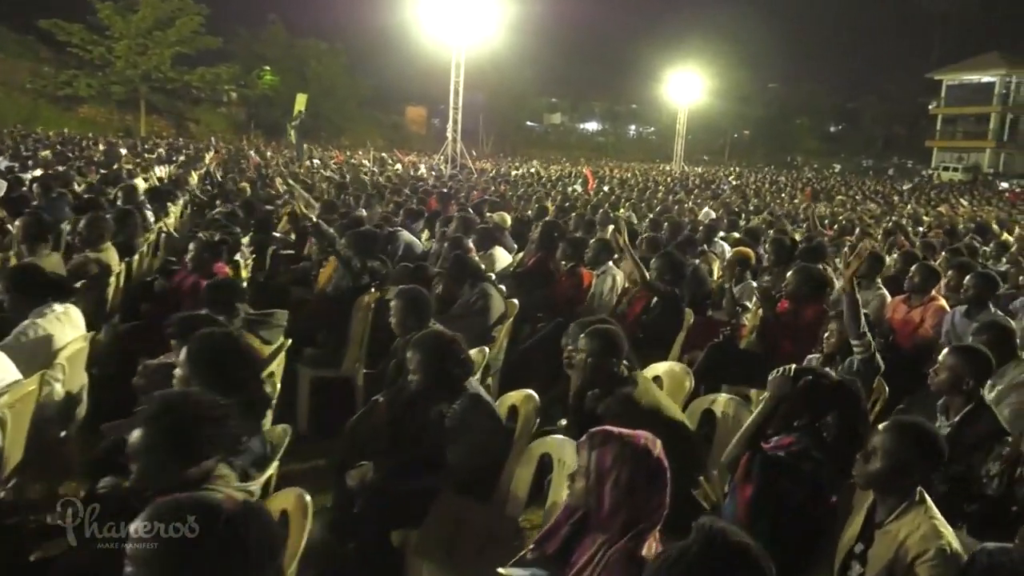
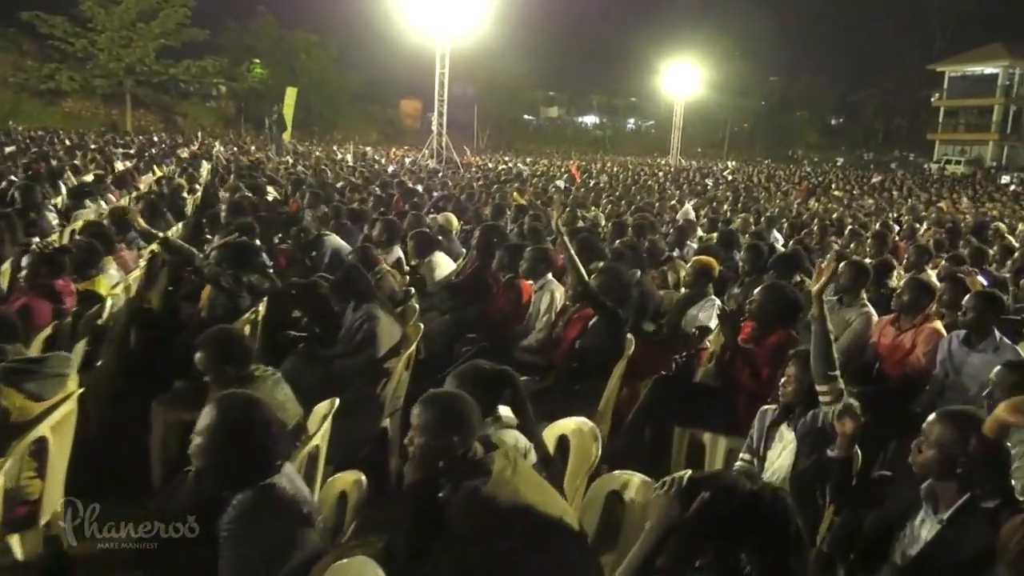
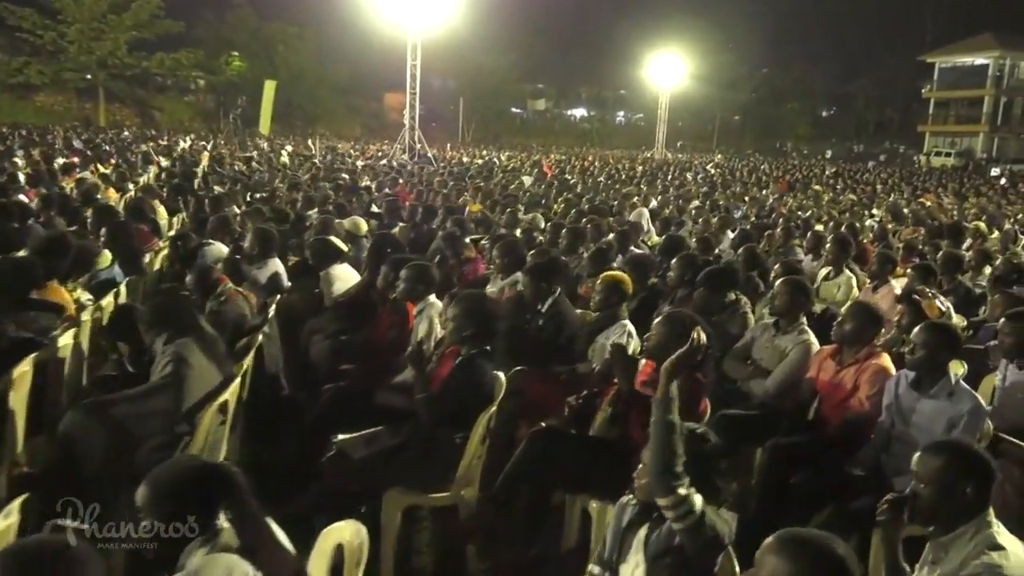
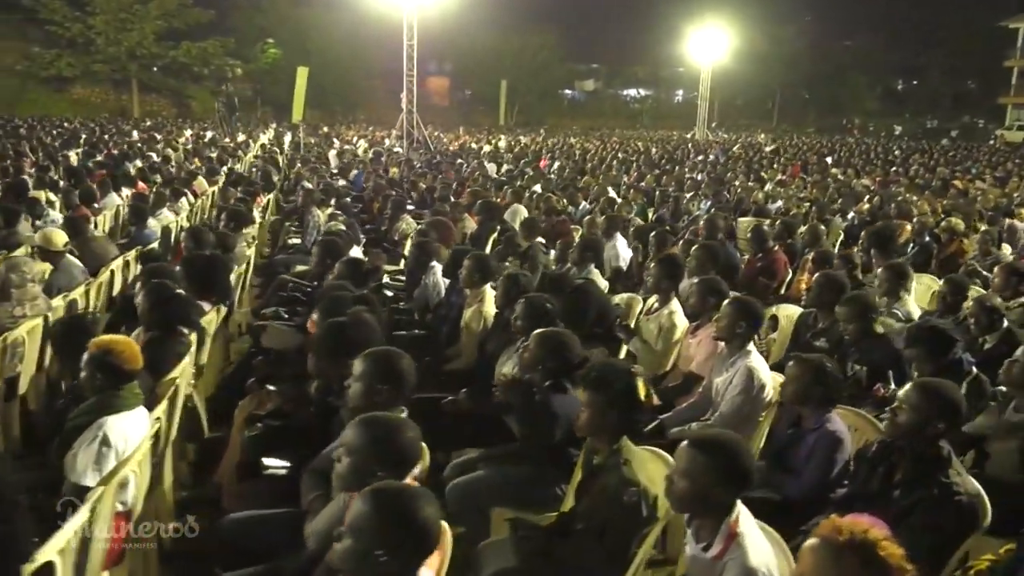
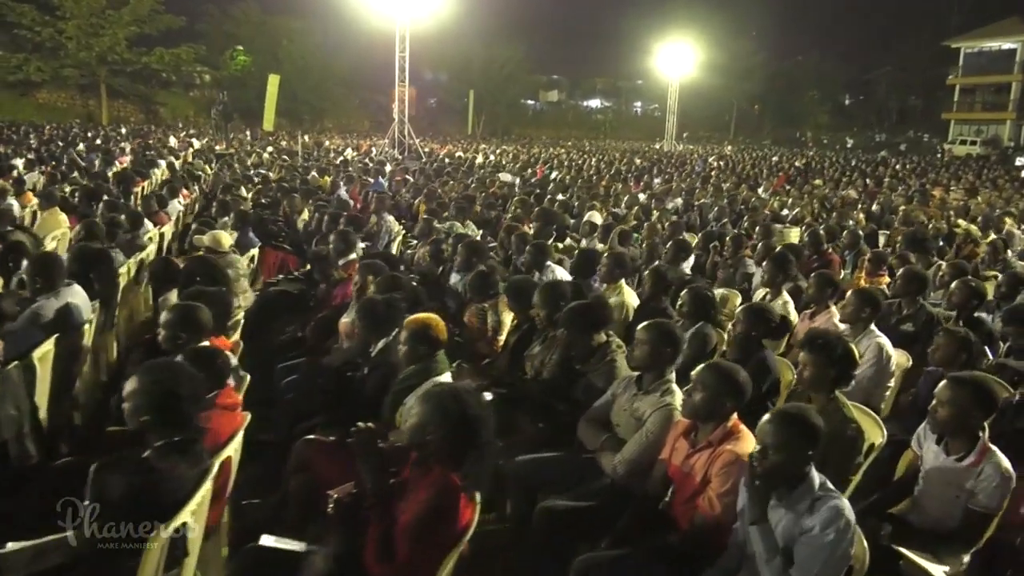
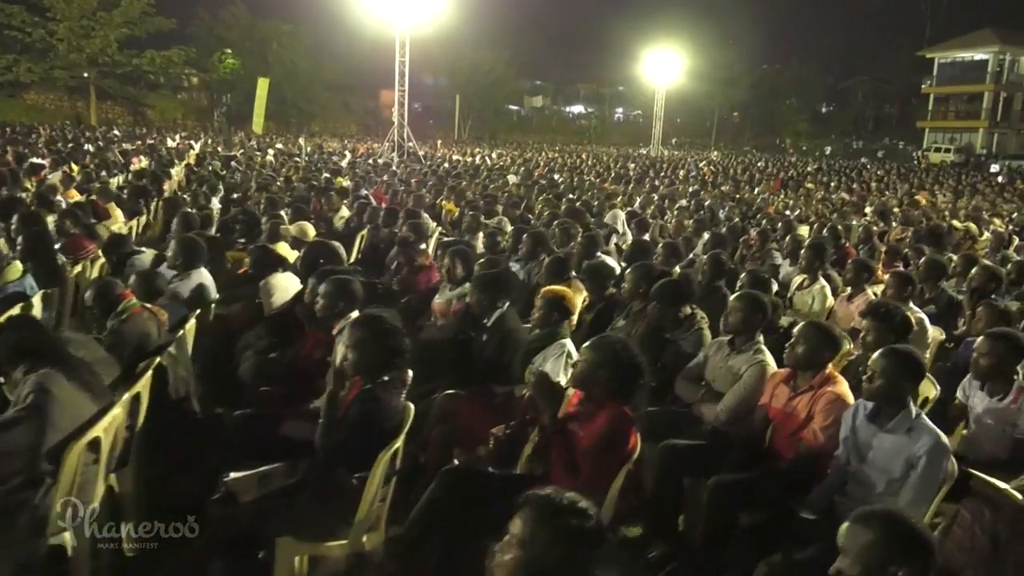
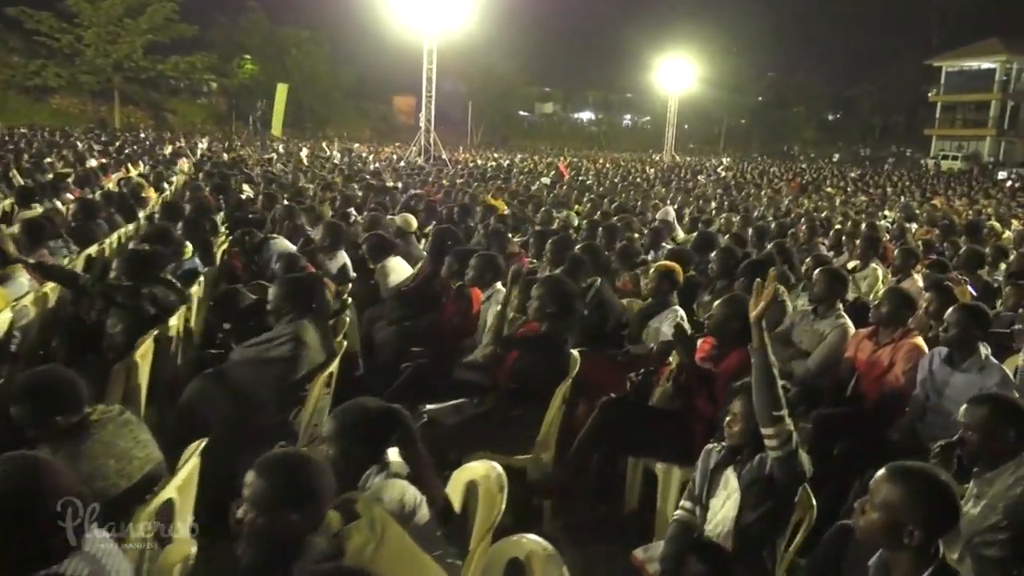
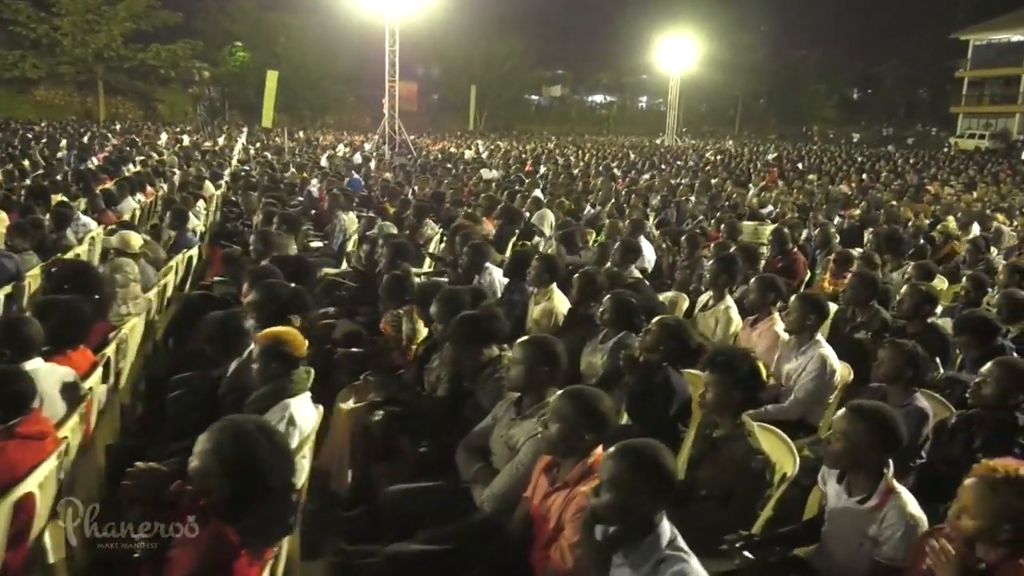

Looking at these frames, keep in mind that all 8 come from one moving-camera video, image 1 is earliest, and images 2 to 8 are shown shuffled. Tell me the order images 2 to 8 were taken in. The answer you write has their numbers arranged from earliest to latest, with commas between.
2, 7, 3, 6, 5, 8, 4
